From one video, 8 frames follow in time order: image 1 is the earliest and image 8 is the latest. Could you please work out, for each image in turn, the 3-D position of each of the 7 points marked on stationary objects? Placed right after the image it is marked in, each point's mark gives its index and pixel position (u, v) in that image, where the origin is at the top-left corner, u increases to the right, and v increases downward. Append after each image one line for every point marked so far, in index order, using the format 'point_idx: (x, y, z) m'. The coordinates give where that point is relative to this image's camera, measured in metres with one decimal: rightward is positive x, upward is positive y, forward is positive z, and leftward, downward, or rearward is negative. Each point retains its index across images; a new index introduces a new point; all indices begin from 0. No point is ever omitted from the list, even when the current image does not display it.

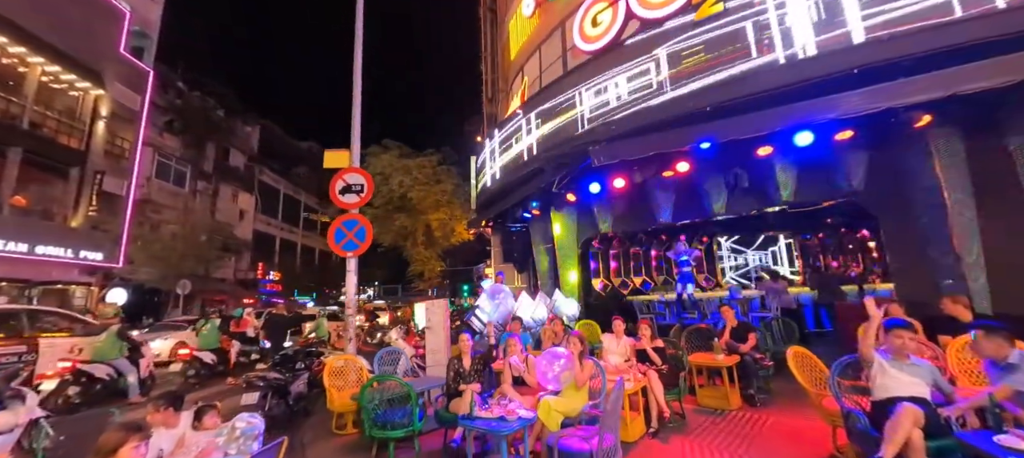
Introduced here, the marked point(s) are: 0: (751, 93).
0: (+2.9, +1.7, +5.4) m
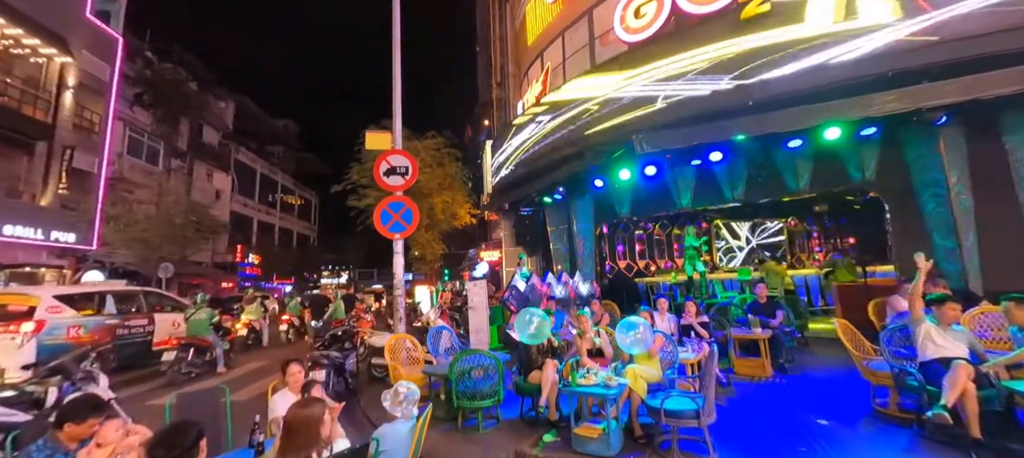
0: (+3.8, +1.9, +6.0) m
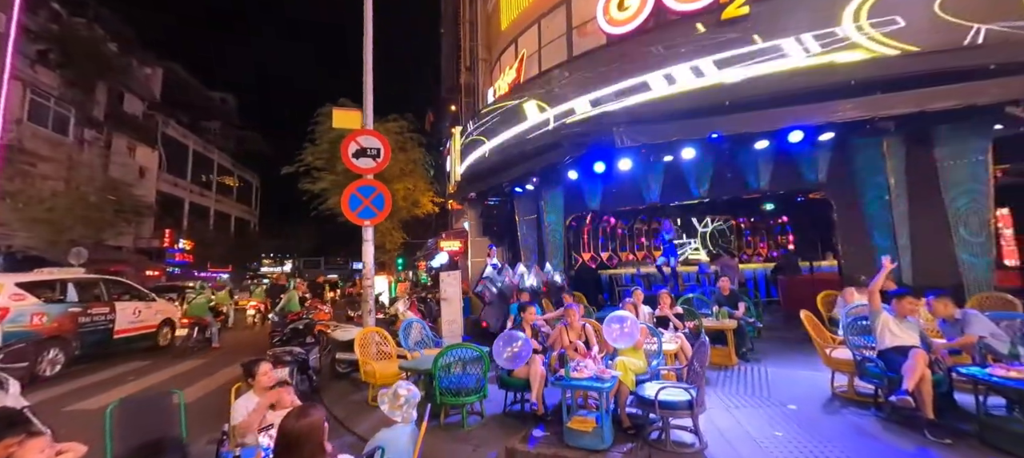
0: (+3.6, +1.9, +6.2) m
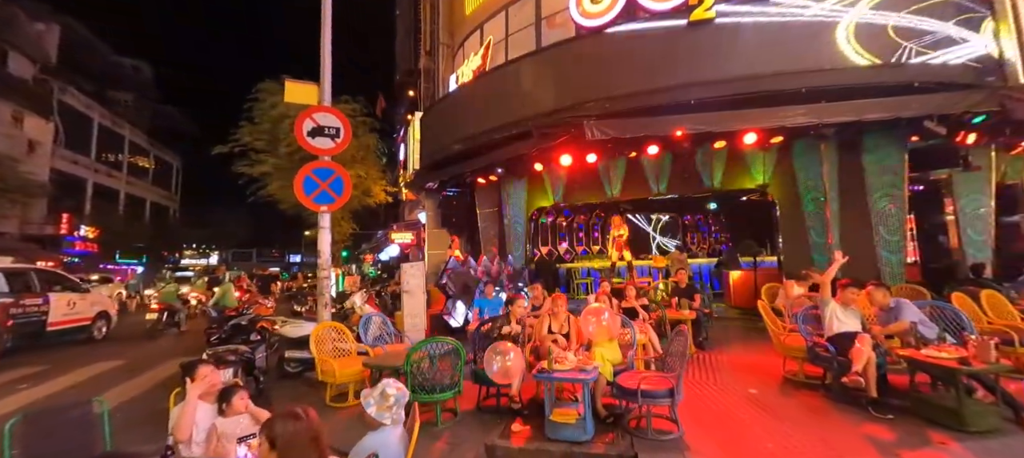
0: (+3.2, +2.0, +6.5) m
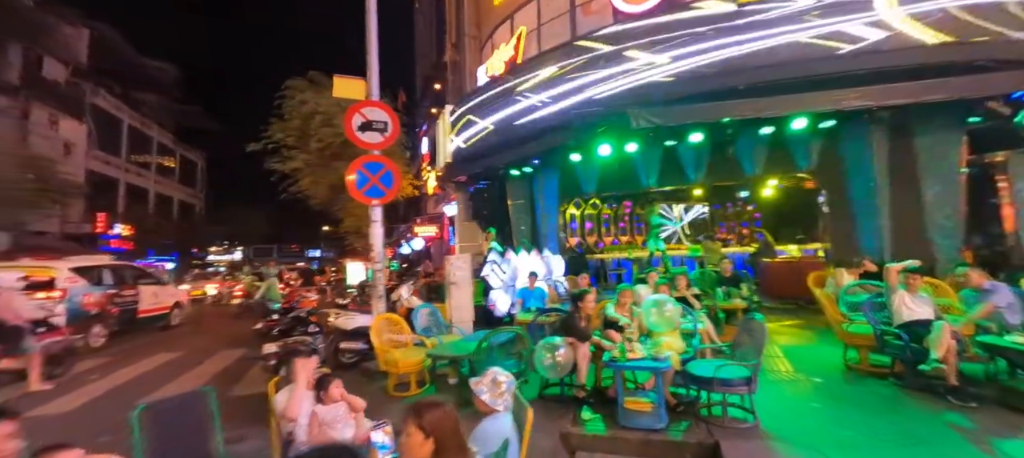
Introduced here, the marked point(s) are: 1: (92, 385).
0: (+3.9, +2.2, +6.3) m
1: (-6.0, -2.2, +6.3) m
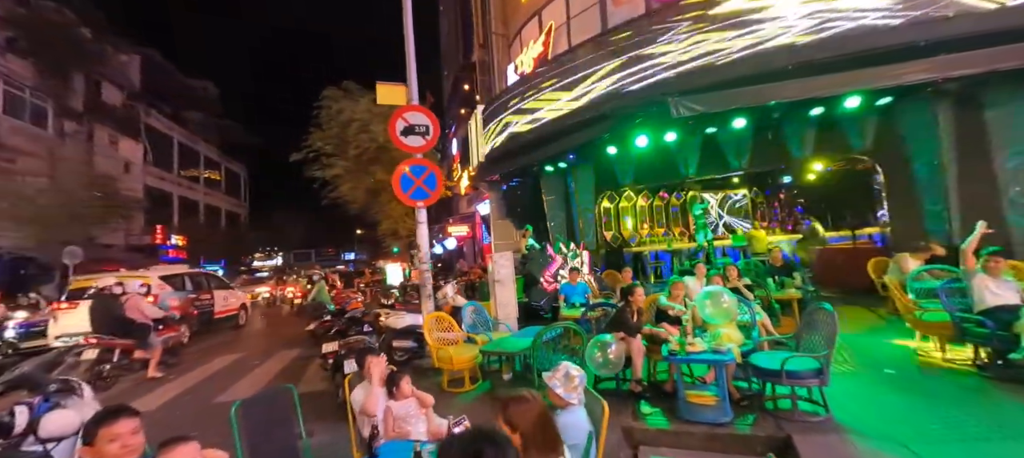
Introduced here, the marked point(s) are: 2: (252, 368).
0: (+4.4, +2.4, +6.0) m
1: (-5.3, -2.4, +6.7) m
2: (-4.5, -2.4, +7.6) m
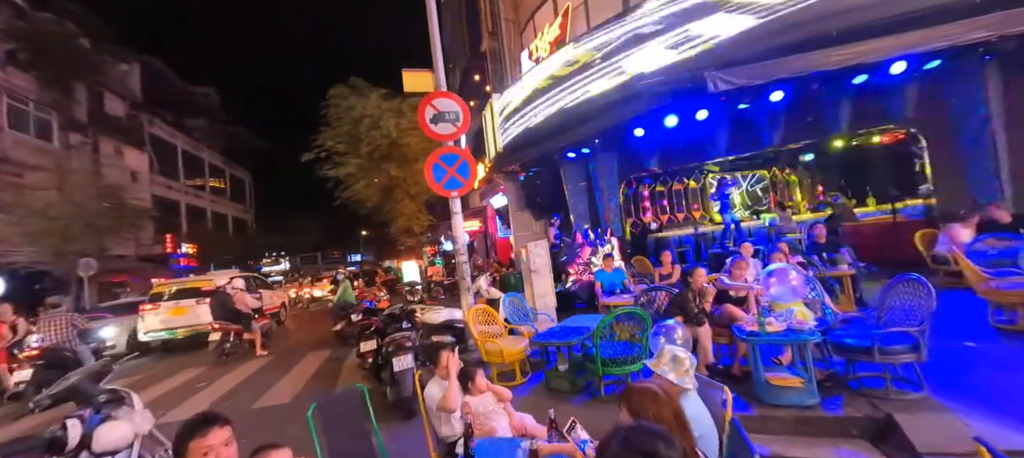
0: (+4.9, +2.8, +5.8) m
1: (-4.6, -2.5, +6.4) m
2: (-3.8, -2.4, +7.4) m
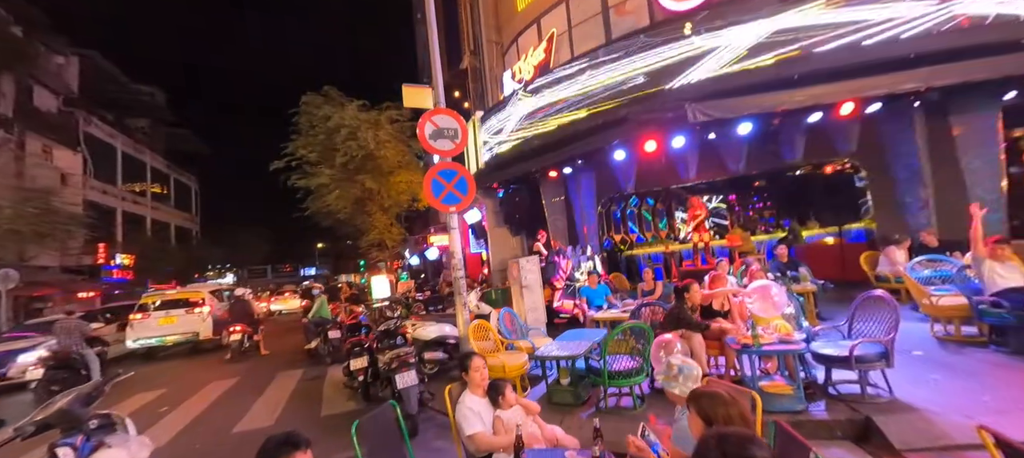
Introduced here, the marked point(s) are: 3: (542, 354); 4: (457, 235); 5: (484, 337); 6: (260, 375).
0: (+4.9, +2.4, +6.5) m
1: (-4.7, -2.6, +6.0) m
2: (-4.0, -2.6, +7.0) m
3: (+0.3, -1.5, +5.3) m
4: (-0.8, -0.1, +6.3) m
5: (-0.5, -1.4, +5.9) m
6: (-4.7, -2.7, +8.1) m
